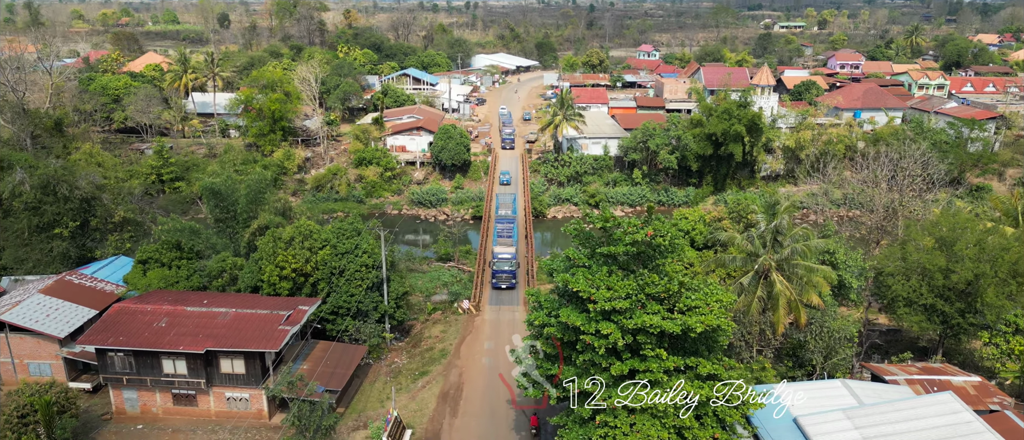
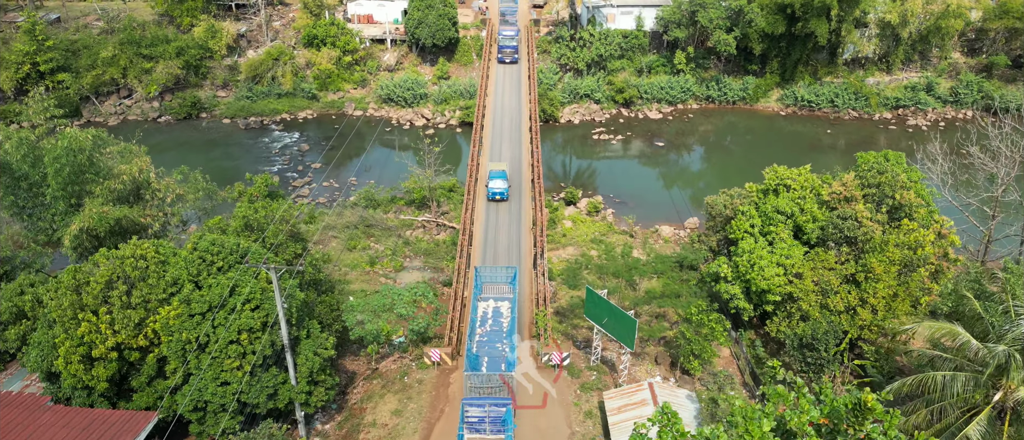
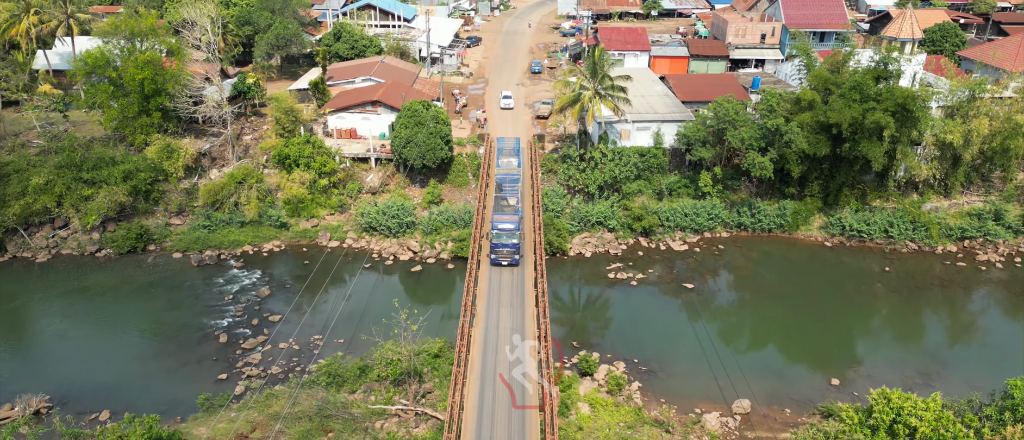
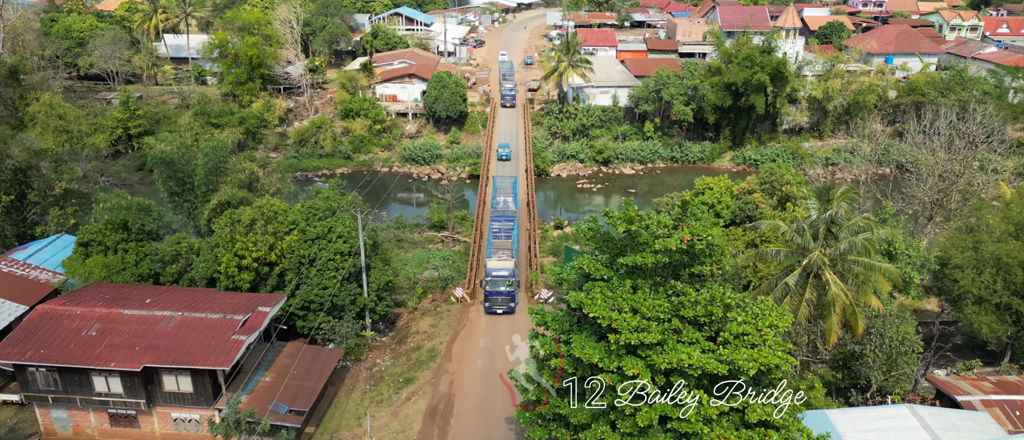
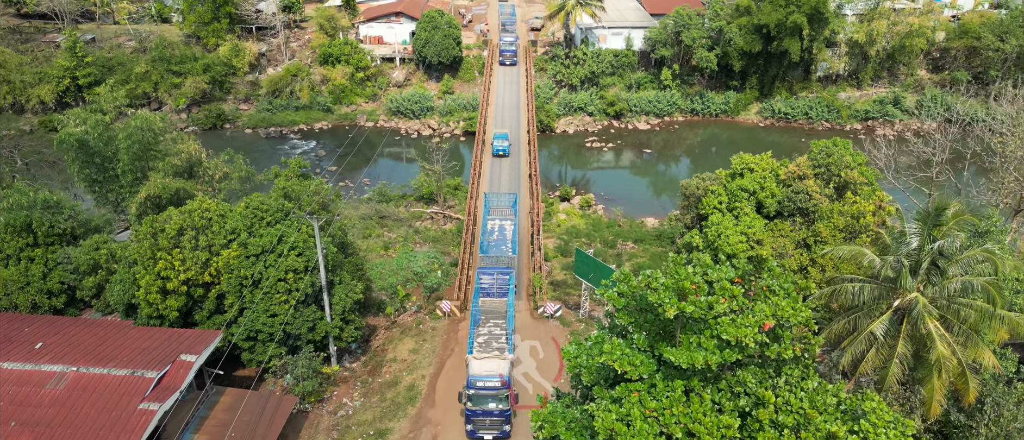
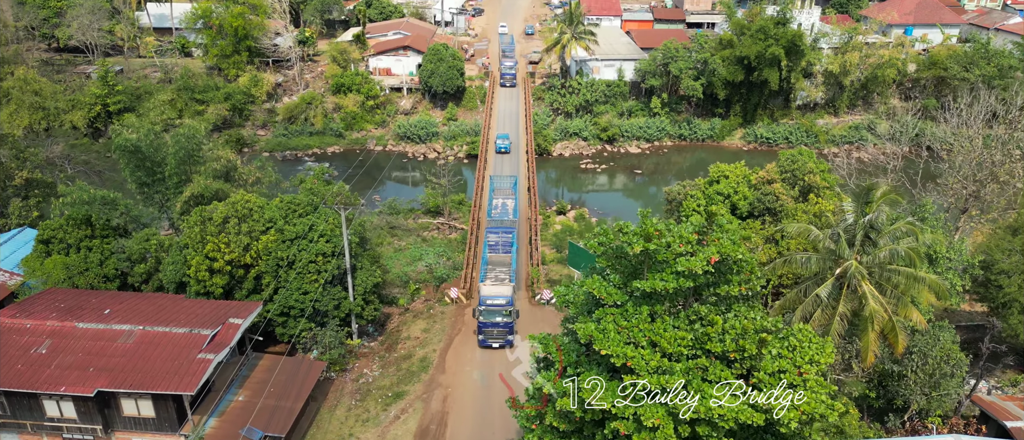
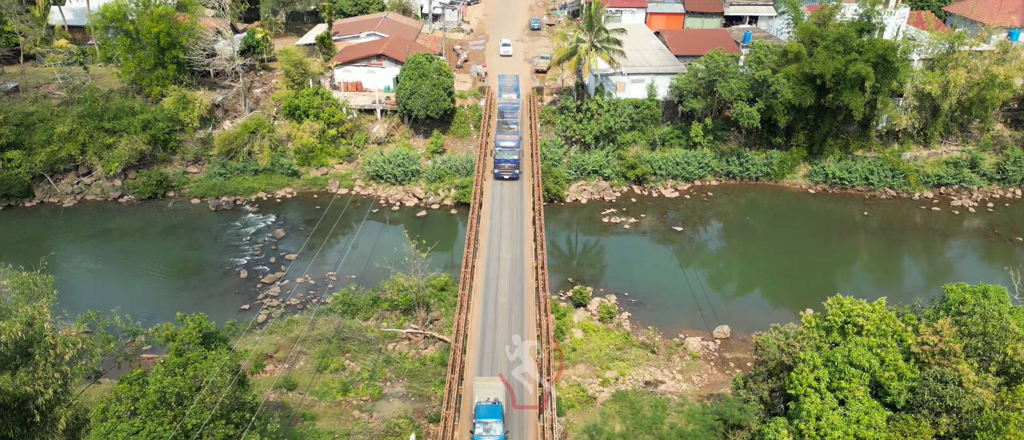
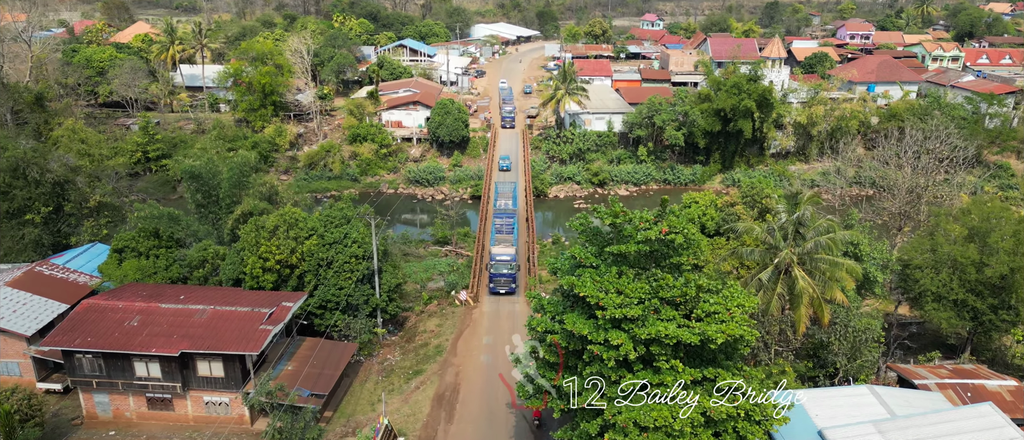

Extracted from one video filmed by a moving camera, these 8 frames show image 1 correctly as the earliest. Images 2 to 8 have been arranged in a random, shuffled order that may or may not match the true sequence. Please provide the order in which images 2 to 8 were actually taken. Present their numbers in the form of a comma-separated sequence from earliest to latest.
8, 4, 6, 5, 2, 7, 3
